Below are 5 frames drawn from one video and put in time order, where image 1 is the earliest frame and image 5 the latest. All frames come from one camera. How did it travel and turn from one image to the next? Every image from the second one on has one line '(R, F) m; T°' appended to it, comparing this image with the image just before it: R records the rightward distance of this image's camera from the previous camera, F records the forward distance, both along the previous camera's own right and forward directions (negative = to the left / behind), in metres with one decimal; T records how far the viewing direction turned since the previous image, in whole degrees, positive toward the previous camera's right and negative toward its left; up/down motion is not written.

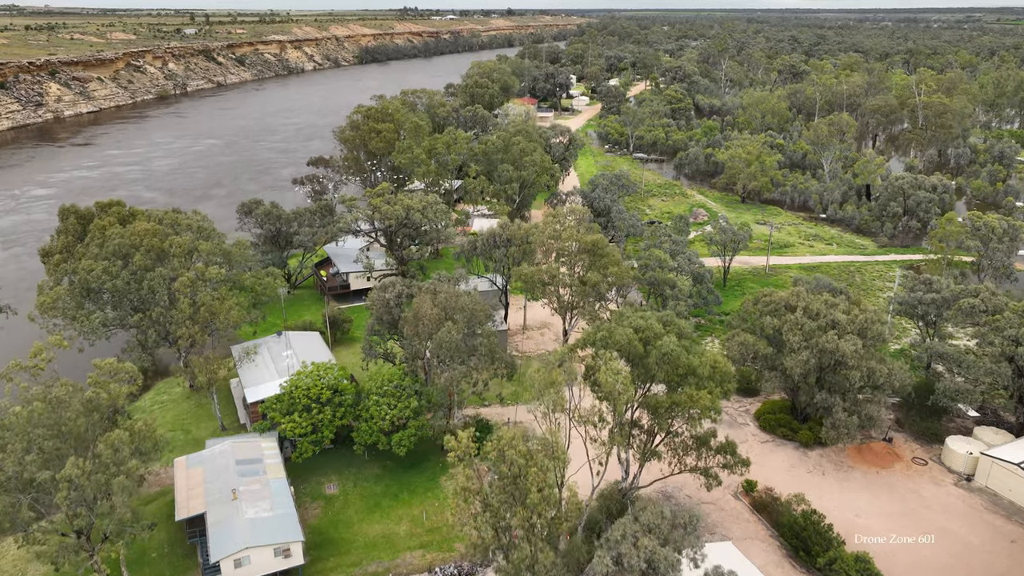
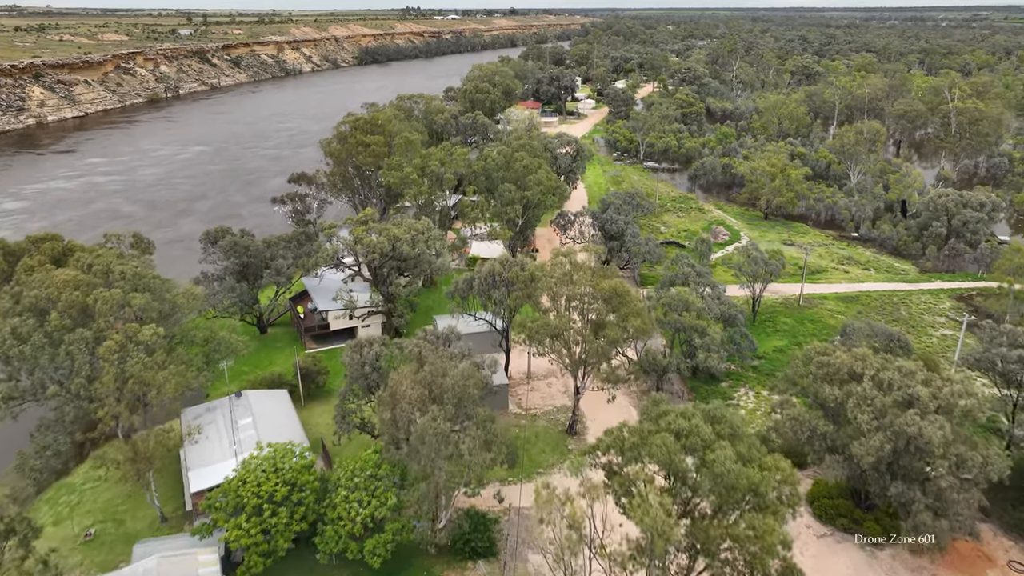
(0.0, +4.1) m; 0°
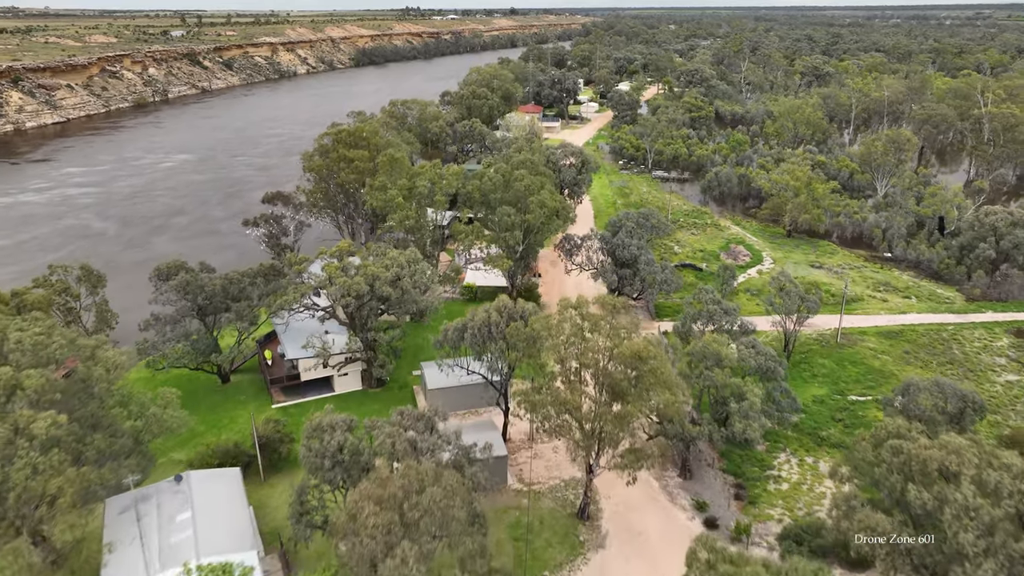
(+0.1, +3.9) m; 0°
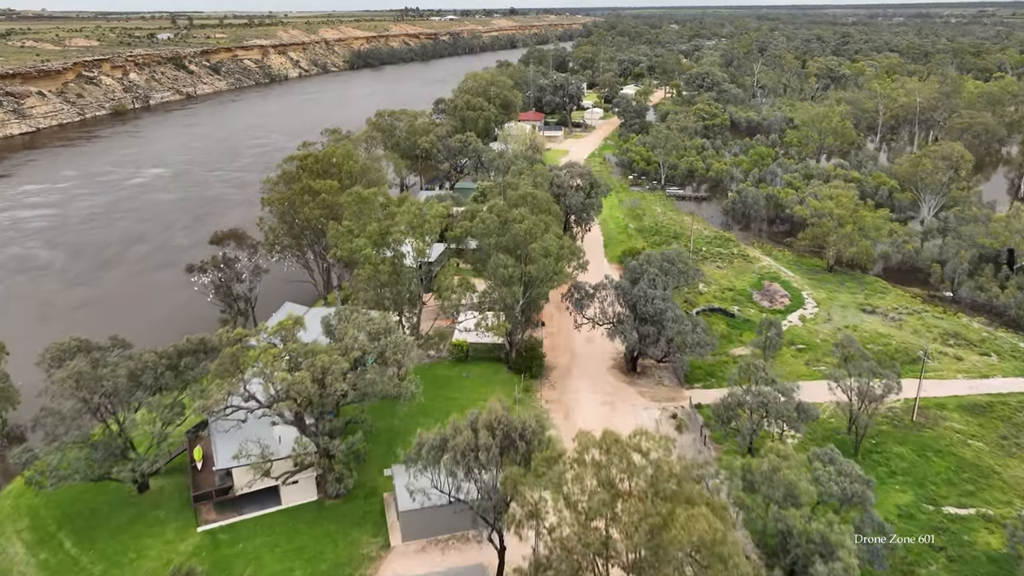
(+0.1, +5.8) m; 0°
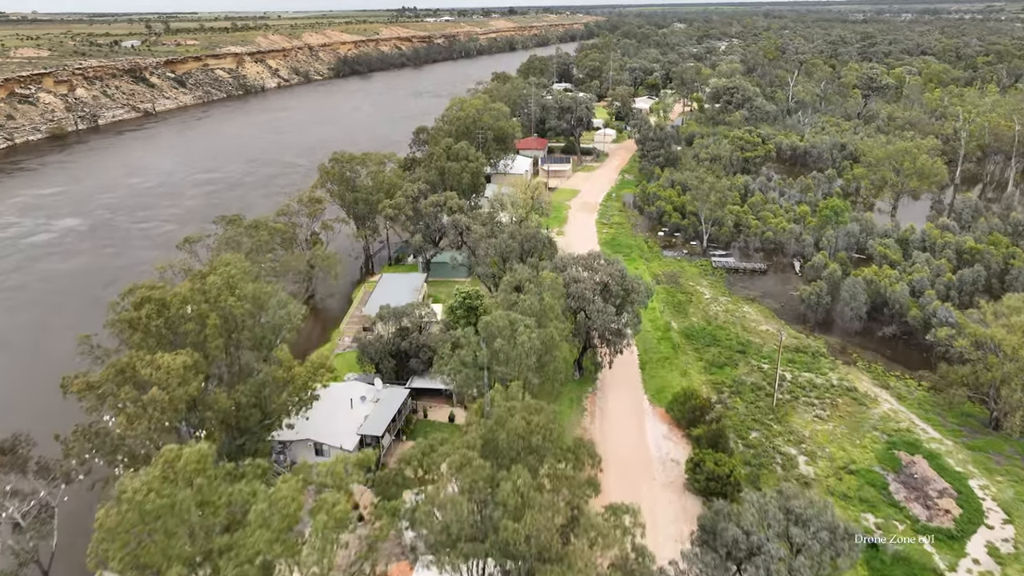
(+0.3, +13.3) m; 0°
